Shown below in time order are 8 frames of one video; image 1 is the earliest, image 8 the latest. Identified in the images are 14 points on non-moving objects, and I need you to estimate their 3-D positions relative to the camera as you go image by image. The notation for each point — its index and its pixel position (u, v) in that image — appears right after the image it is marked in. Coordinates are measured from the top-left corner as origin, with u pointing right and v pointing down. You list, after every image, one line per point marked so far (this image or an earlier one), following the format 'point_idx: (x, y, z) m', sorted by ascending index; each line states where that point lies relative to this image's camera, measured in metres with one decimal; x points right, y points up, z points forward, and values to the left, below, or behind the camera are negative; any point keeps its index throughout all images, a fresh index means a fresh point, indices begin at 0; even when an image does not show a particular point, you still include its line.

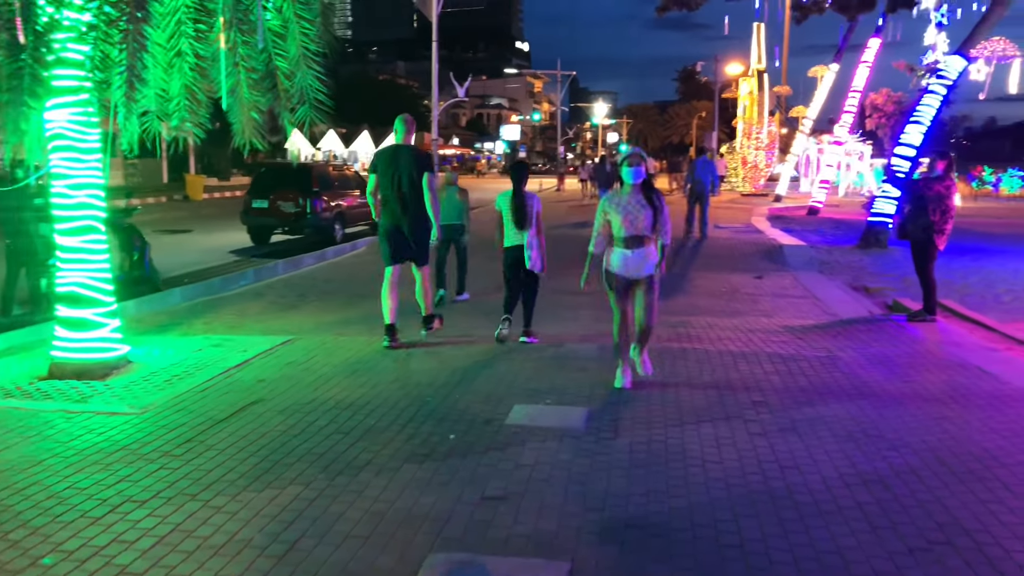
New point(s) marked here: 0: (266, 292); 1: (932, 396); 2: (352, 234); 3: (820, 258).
0: (-3.3, 0.0, +11.6) m
1: (+2.6, -0.7, +5.4) m
2: (-3.6, +1.2, +19.6) m
3: (+5.1, +0.5, +14.6) m
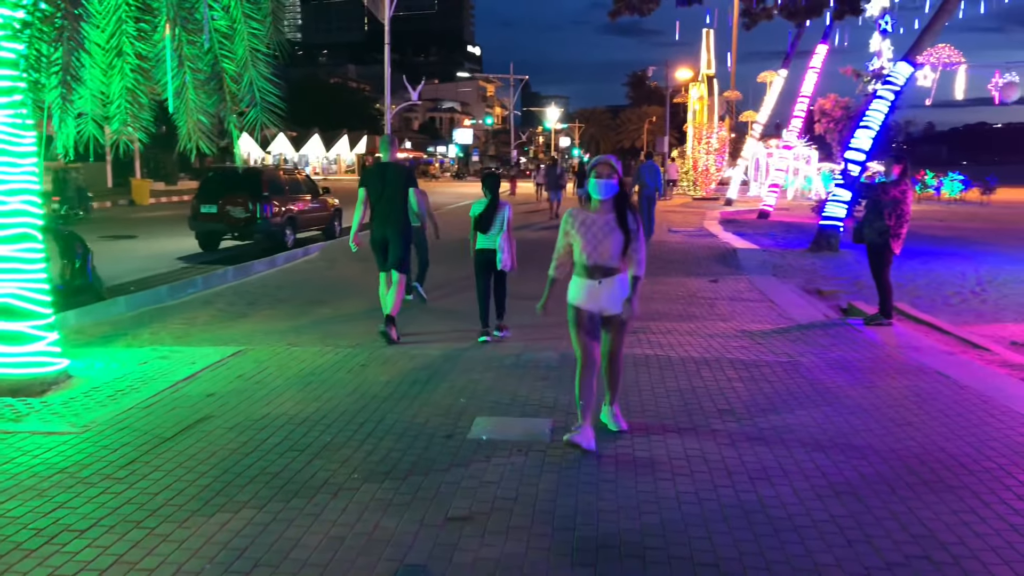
0: (-3.8, -0.2, +11.2) m
1: (+2.4, -0.7, +5.4) m
2: (-4.6, +1.1, +19.3) m
3: (+4.4, +0.5, +14.7) m
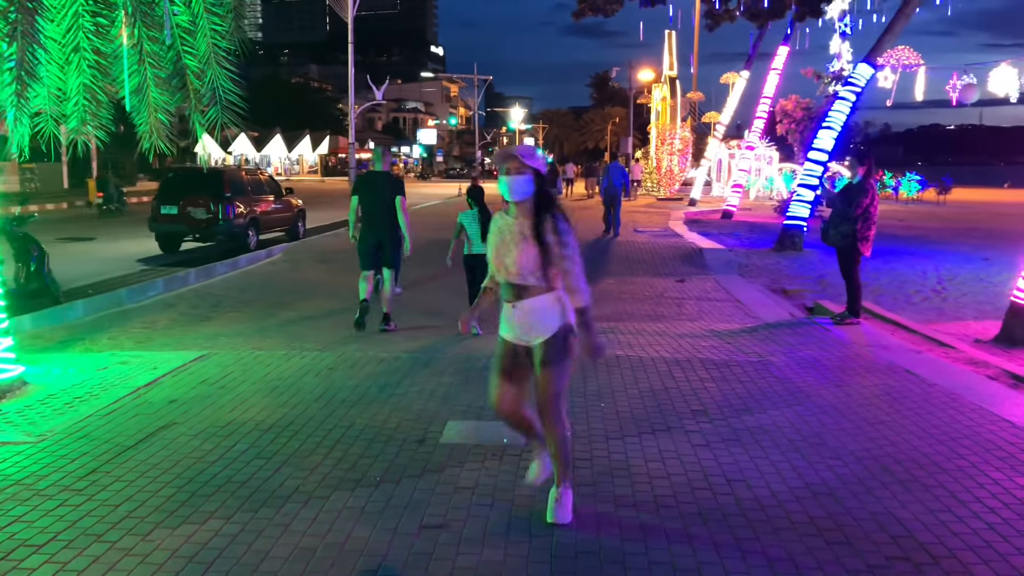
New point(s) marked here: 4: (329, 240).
0: (-4.2, -0.2, +11.0) m
1: (+2.2, -0.7, +5.4) m
2: (-5.4, +1.0, +19.0) m
3: (+3.8, +0.5, +14.8) m
4: (-3.8, +1.0, +18.1) m
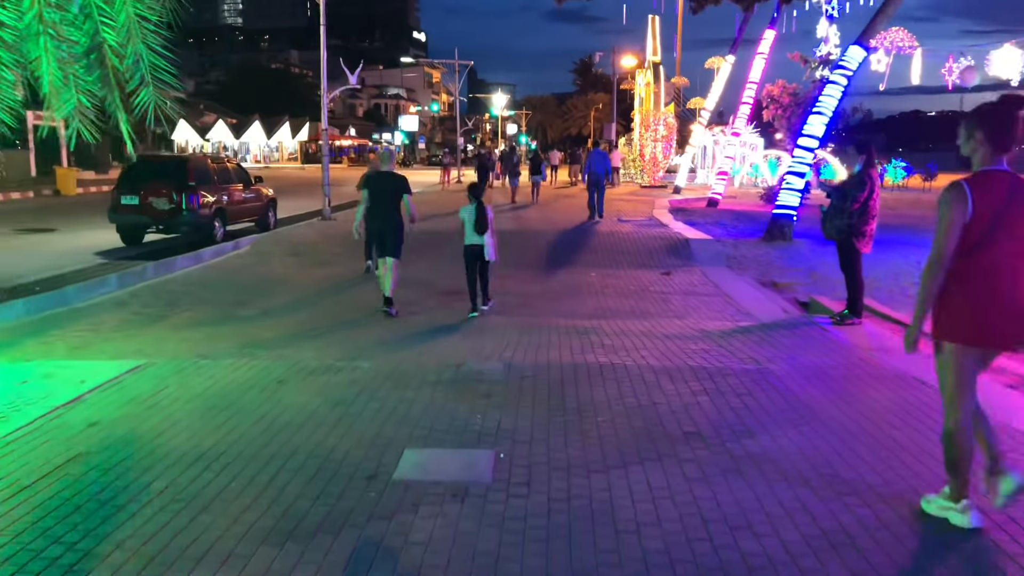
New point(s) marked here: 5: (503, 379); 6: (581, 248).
0: (-4.5, -0.1, +10.3) m
1: (+2.0, -0.7, +4.9) m
2: (-5.8, +1.2, +18.2) m
3: (+3.5, +0.6, +14.2) m
4: (-4.2, +1.1, +17.3) m
5: (-0.1, -0.6, +5.6) m
6: (+1.2, +0.7, +15.1) m
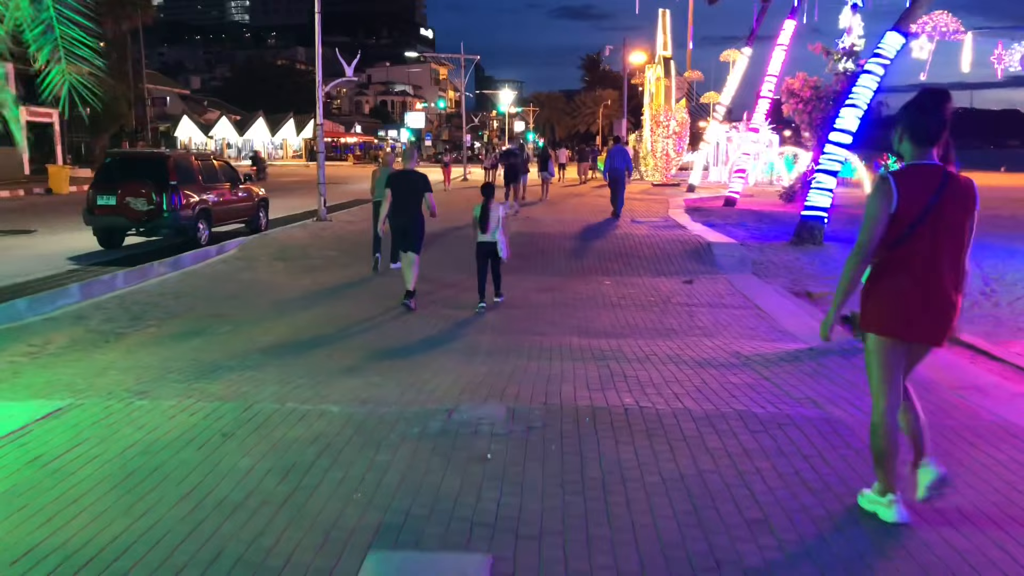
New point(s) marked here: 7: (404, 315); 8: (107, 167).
0: (-4.4, -0.3, +9.2) m
1: (+2.0, -0.9, +3.7) m
2: (-5.7, +1.1, +17.2) m
3: (+3.6, +0.5, +13.1) m
4: (-4.1, +1.0, +16.2) m
5: (0.0, -0.7, +4.5) m
6: (+1.3, +0.6, +14.0) m
7: (-1.2, -0.3, +9.9) m
8: (-6.5, +1.9, +14.1) m
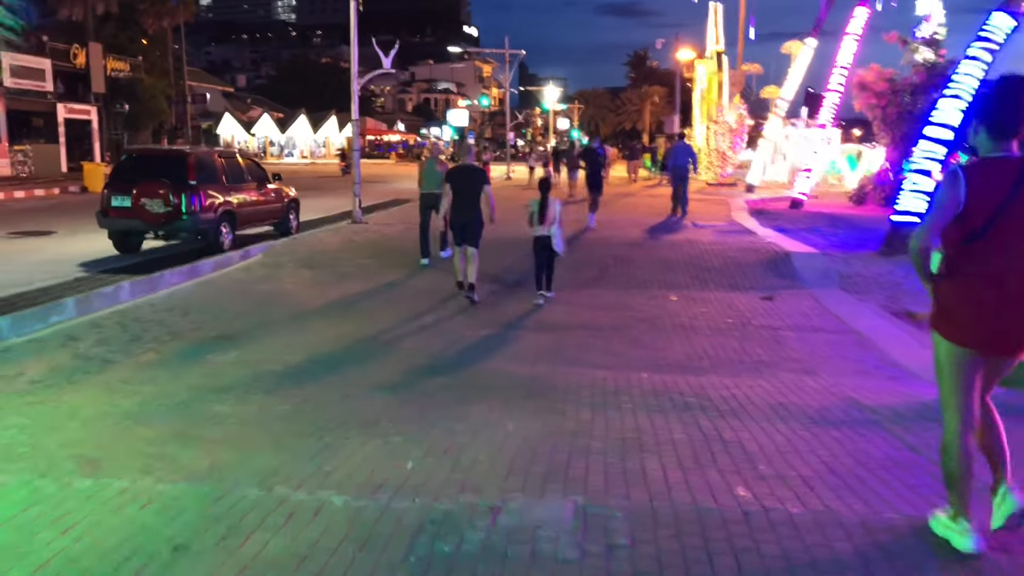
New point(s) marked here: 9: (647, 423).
0: (-3.9, -0.4, +8.0) m
1: (+2.3, -1.1, +2.2) m
2: (-4.8, +1.0, +16.0) m
3: (+4.3, +0.3, +11.5) m
4: (-3.2, +0.9, +15.0) m
5: (+0.2, -0.9, +3.1) m
6: (+2.0, +0.4, +12.5) m
7: (-0.7, -0.5, +8.6) m
8: (-5.7, +1.8, +13.0) m
9: (+0.8, -0.8, +5.1) m
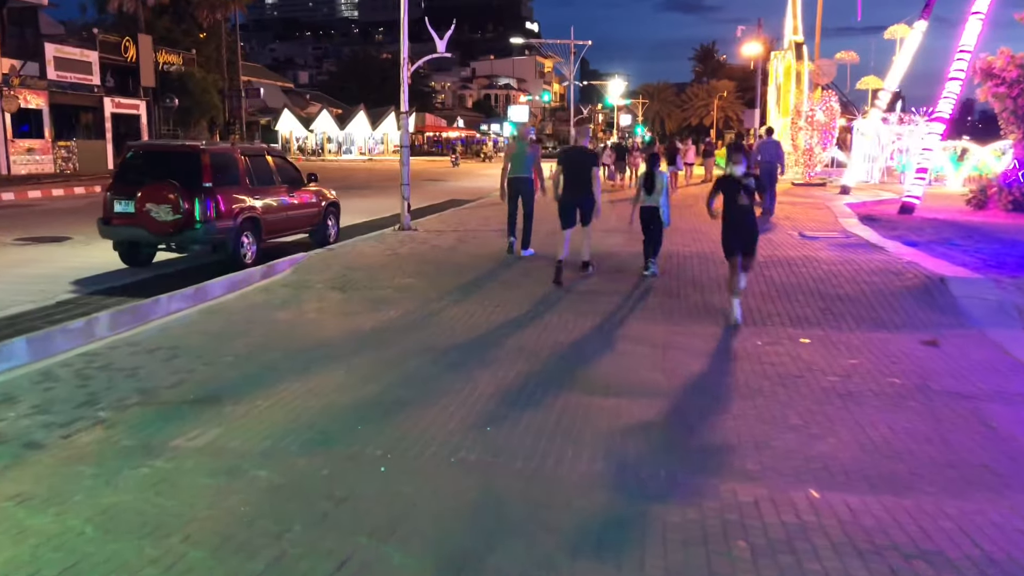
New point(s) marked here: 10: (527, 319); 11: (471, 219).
0: (-3.3, -0.7, +5.9) m
1: (+2.5, -1.5, -0.3) m
2: (-3.6, +0.7, +14.0) m
3: (+5.1, -0.1, +8.9) m
4: (-2.2, +0.6, +12.9) m
5: (+0.5, -1.3, +0.8) m
6: (+2.9, 0.0, +10.0) m
7: (-0.1, -0.8, +6.3) m
8: (-4.8, +1.6, +11.0) m
9: (+1.1, -1.1, +2.7) m
10: (+0.2, -0.3, +9.1) m
11: (-0.8, +1.4, +17.3) m
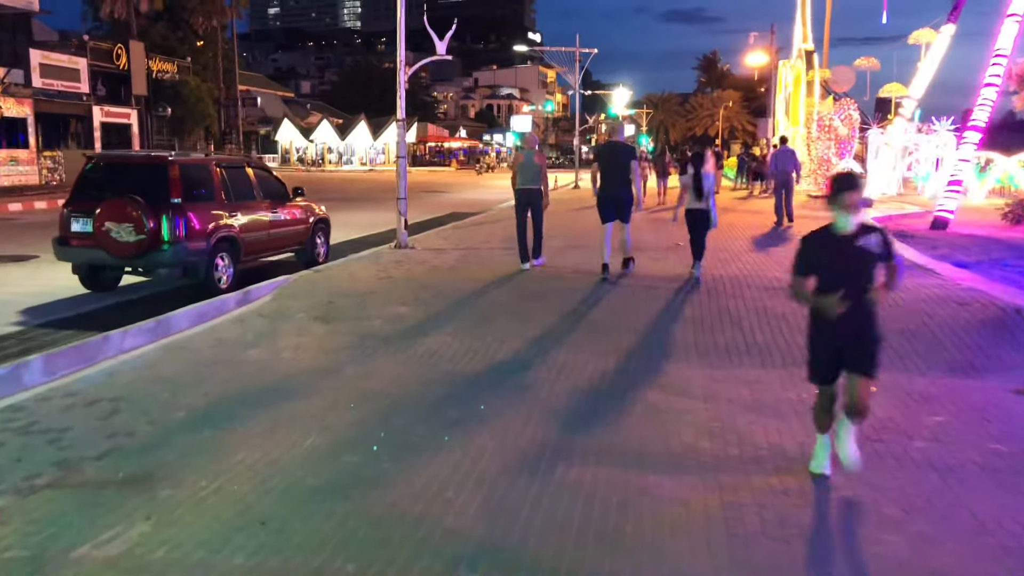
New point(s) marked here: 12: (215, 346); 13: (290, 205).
0: (-3.3, -1.0, +4.7) m
1: (+2.5, -1.7, -1.5) m
2: (-3.5, +0.3, +12.7) m
3: (+5.2, -0.4, +7.6) m
4: (-2.1, +0.3, +11.6) m
5: (+0.5, -1.5, -0.5) m
6: (+3.0, -0.3, +8.8) m
7: (0.0, -1.1, +5.0) m
8: (-4.7, +1.2, +9.8) m
9: (+1.2, -1.4, +1.4) m
10: (+0.2, -0.6, +7.8) m
11: (-0.7, +1.0, +16.0) m
12: (-2.6, -0.5, +7.7) m
13: (-3.0, +1.2, +11.9) m
